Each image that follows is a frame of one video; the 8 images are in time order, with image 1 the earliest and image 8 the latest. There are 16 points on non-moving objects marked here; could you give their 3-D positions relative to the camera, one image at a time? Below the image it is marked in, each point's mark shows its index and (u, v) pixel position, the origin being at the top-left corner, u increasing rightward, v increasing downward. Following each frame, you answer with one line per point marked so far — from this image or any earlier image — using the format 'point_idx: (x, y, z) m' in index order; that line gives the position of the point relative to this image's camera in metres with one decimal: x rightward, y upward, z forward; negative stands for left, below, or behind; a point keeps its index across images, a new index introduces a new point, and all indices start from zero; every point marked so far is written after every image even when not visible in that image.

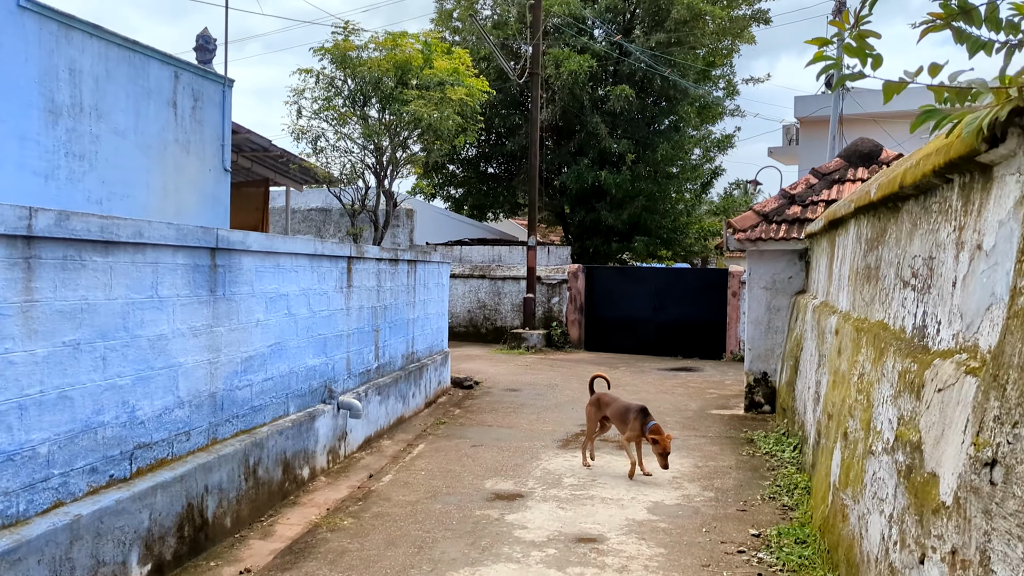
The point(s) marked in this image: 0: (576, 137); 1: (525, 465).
0: (+1.3, +3.2, +18.2) m
1: (+0.1, -1.2, +5.9) m
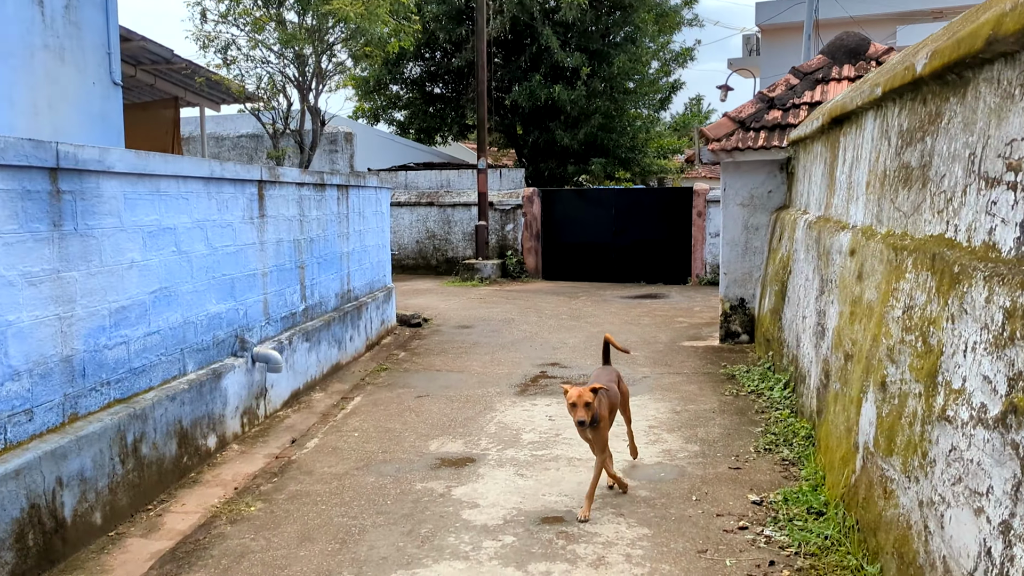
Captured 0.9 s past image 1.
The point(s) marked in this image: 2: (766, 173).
0: (+0.3, +4.6, +17.0) m
1: (-0.2, -0.8, +5.0) m
2: (+2.0, +0.9, +6.9) m
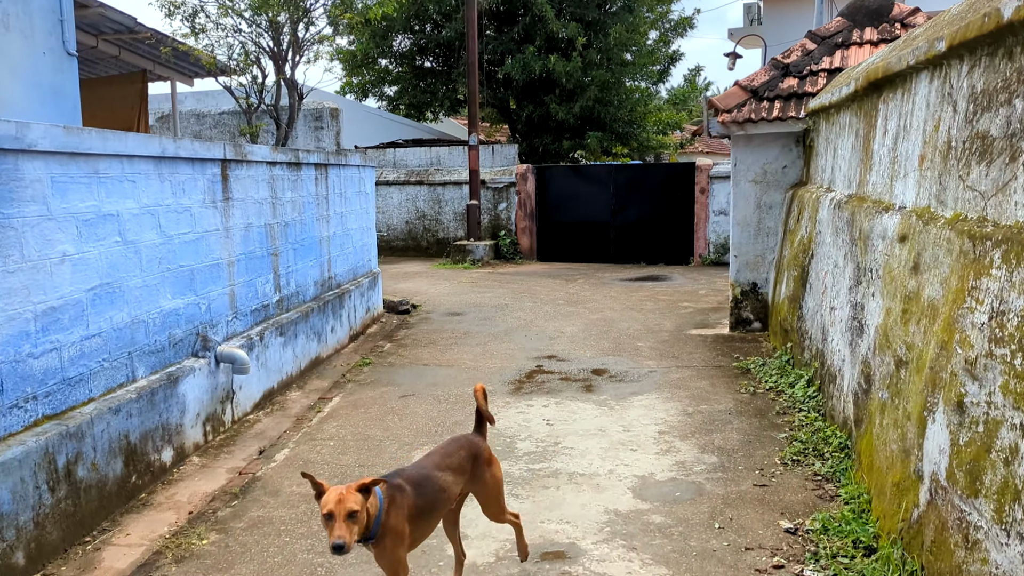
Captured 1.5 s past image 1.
0: (+0.2, +5.0, +16.3) m
1: (-0.2, -0.7, +4.5) m
2: (+1.9, +1.0, +6.3) m
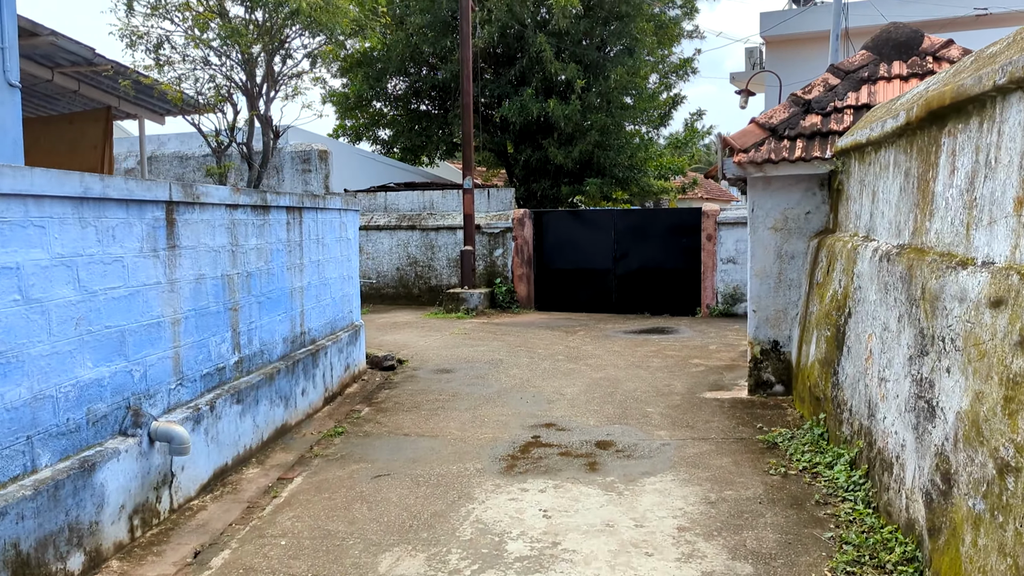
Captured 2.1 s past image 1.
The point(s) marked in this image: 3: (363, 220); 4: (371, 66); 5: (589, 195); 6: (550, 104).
0: (+0.1, +4.1, +15.9) m
1: (-0.3, -1.0, +3.8) m
2: (+1.9, +0.6, +5.7) m
3: (-2.1, +1.0, +12.5) m
4: (-2.8, +4.4, +17.1) m
5: (+1.5, +1.7, +16.2) m
6: (+0.7, +3.1, +15.0) m
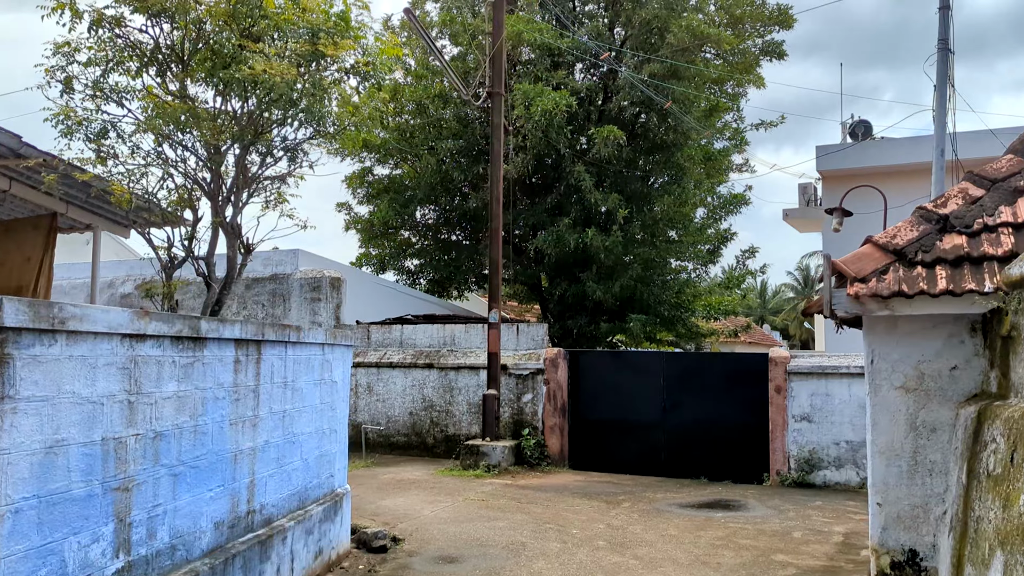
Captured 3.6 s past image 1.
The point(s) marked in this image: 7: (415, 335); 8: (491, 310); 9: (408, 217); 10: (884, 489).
0: (+0.7, +1.6, +14.7) m
1: (-0.3, -1.5, +2.0) m
2: (+2.0, -0.2, +4.1) m
3: (-1.7, -0.9, +11.0) m
4: (-2.1, +1.8, +16.2) m
5: (+2.0, -0.8, +14.7) m
6: (+1.2, +0.8, +13.7) m
7: (-1.2, -0.6, +11.2) m
8: (-0.2, -0.3, +10.1) m
9: (-1.9, +1.3, +16.2) m
10: (+1.8, -1.0, +4.1) m
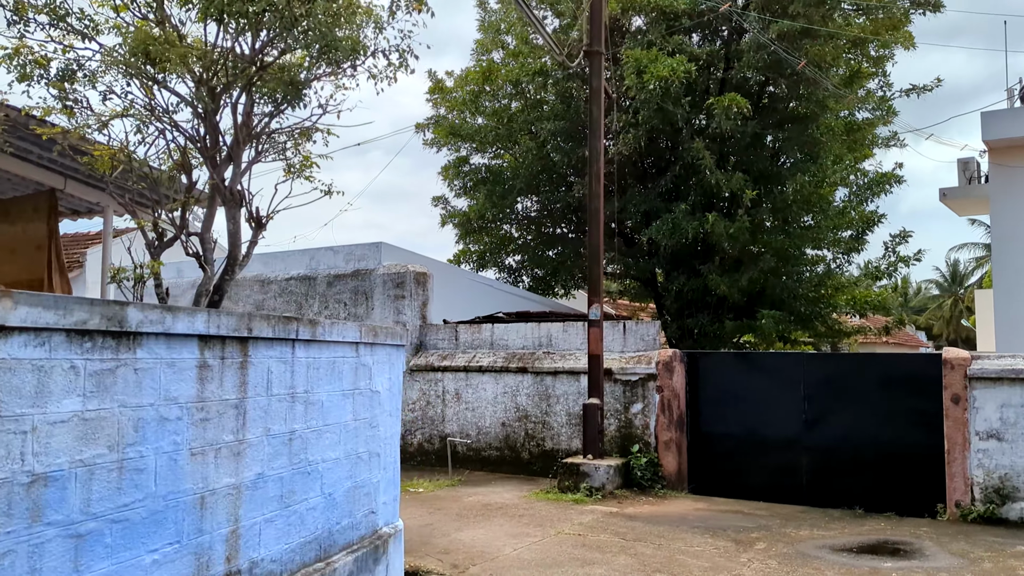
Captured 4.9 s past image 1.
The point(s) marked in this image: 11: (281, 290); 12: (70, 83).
0: (+2.4, +1.7, +13.1) m
1: (-0.3, -1.4, +0.7) m
2: (+2.2, -0.1, +2.4) m
3: (-0.6, -0.8, +9.8) m
4: (-0.2, +1.8, +14.9) m
5: (+3.7, -0.7, +12.9) m
6: (+2.7, +0.9, +12.0) m
7: (0.0, -0.5, +9.8) m
8: (+0.8, -0.2, +8.7) m
9: (-0.1, +1.4, +15.0) m
10: (+2.0, -0.8, +2.5) m
11: (-3.0, 0.0, +11.1) m
12: (-2.0, +0.9, +3.9) m
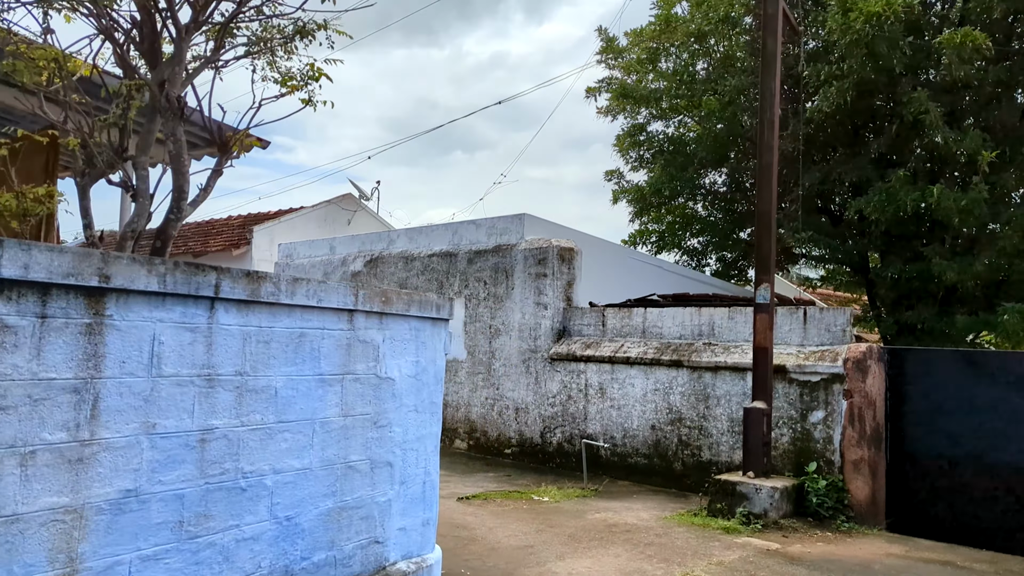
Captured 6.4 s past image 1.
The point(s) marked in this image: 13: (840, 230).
0: (+4.6, +1.9, +10.9) m
1: (-1.0, -1.2, -0.5) m
2: (+1.9, 0.0, +0.5) m
3: (+0.9, -0.6, +8.4) m
4: (+2.6, +2.1, +13.3) m
5: (+5.8, -0.5, +10.4) m
6: (+4.7, +1.1, +9.7) m
7: (+1.5, -0.3, +8.3) m
8: (+2.0, 0.0, +6.9) m
9: (+2.7, +1.6, +13.3) m
10: (+1.6, -0.7, +0.7) m
11: (-1.1, +0.3, +10.3) m
12: (-1.9, +1.1, +3.0) m
13: (+4.5, +0.8, +12.0) m
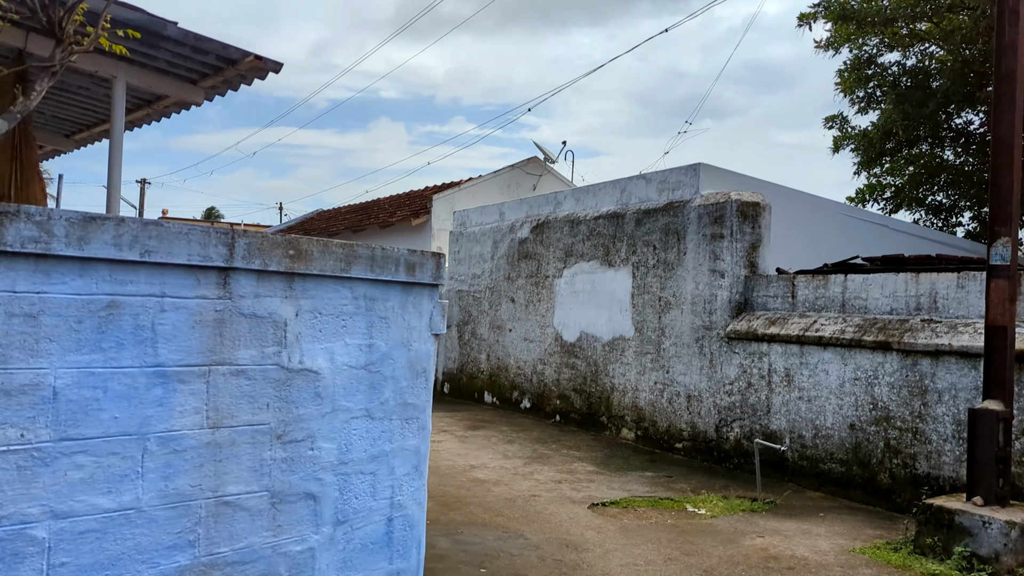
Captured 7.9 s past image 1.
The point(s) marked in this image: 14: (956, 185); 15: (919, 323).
0: (+6.4, +2.3, +8.0) m
1: (-2.1, -1.2, -1.3) m
2: (+0.9, +0.1, -1.1) m
3: (+2.2, -0.3, +6.7) m
4: (+5.1, +2.5, +10.9) m
5: (+7.4, -0.1, +7.3) m
6: (+6.1, +1.4, +6.9) m
7: (+2.7, 0.0, +6.5) m
8: (+2.8, +0.3, +5.0) m
9: (+5.2, +2.1, +10.8) m
10: (+0.7, -0.6, -0.9) m
11: (+0.8, +0.6, +9.0) m
12: (-2.0, +1.3, +2.3) m
13: (+6.6, +1.2, +9.1) m
14: (+5.6, +1.3, +11.1) m
15: (+2.7, -0.2, +5.8) m
